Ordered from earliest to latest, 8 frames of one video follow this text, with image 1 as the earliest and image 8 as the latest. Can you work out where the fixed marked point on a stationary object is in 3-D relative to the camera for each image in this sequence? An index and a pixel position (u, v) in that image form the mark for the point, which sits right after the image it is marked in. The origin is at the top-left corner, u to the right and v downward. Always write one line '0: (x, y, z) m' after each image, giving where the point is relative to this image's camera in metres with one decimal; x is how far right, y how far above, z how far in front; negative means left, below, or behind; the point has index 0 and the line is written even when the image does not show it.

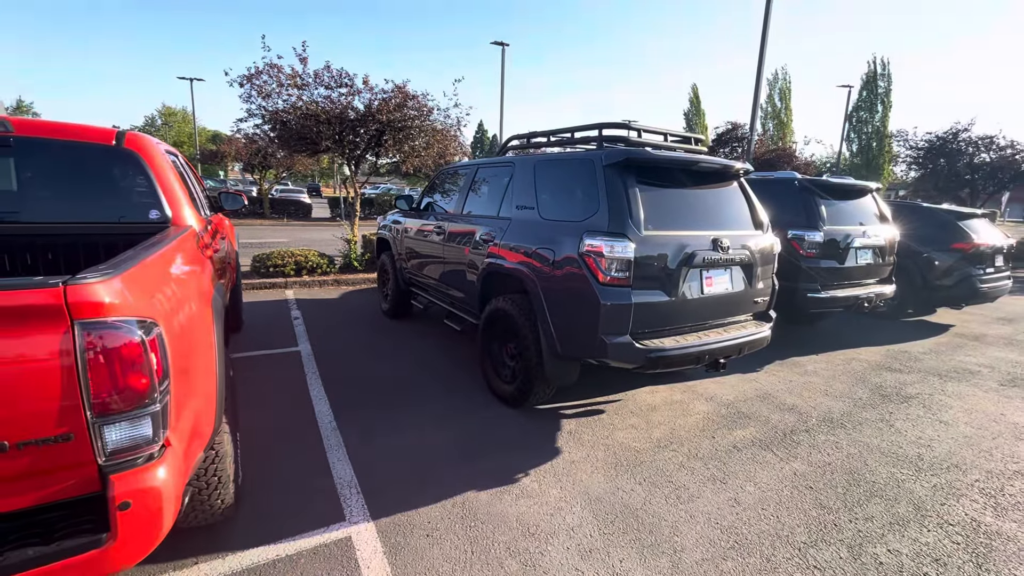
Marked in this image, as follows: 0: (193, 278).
0: (-1.4, 0.0, +2.2) m
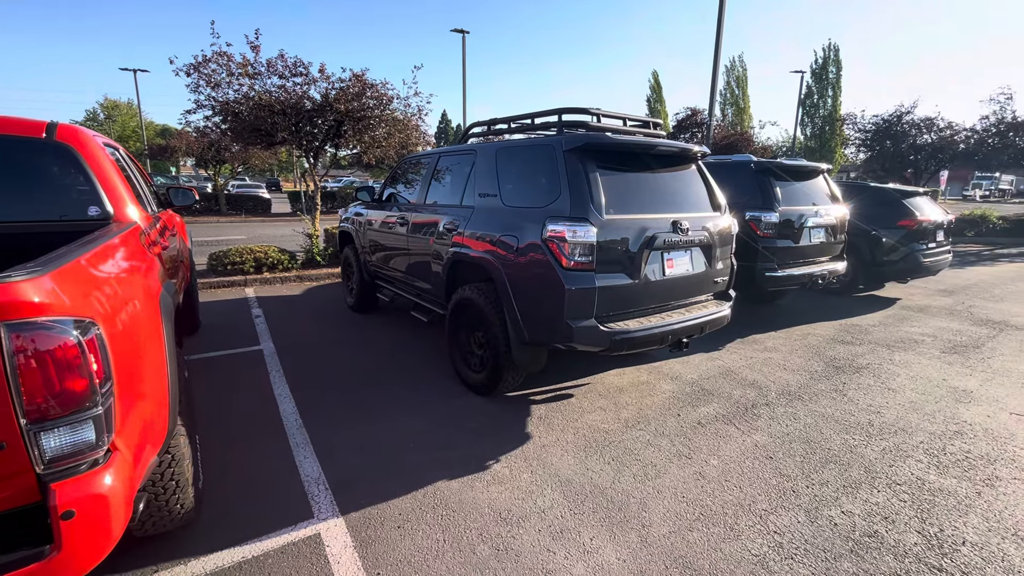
0: (-1.6, 0.0, +2.1) m
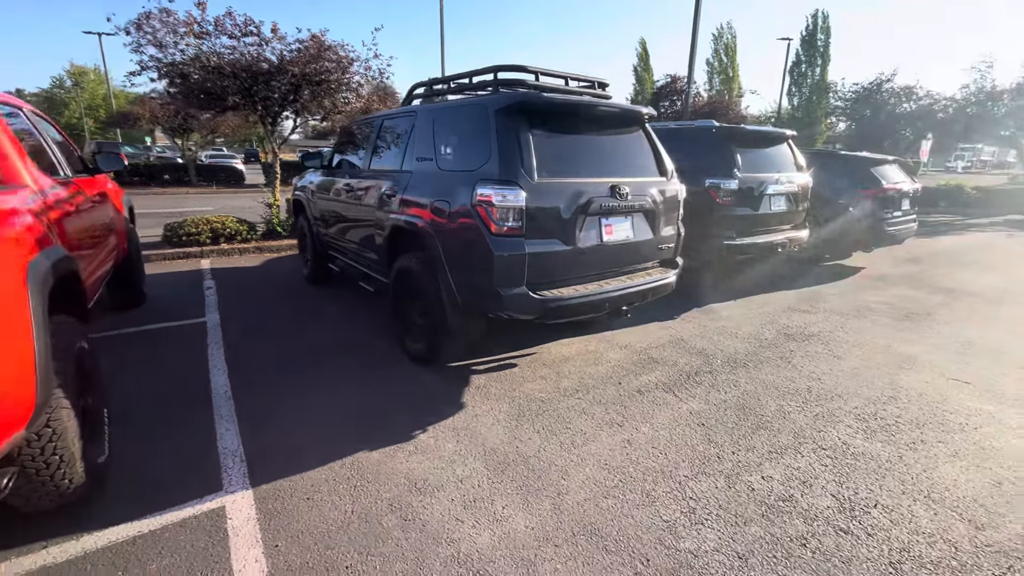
0: (-2.0, +0.2, +1.9) m
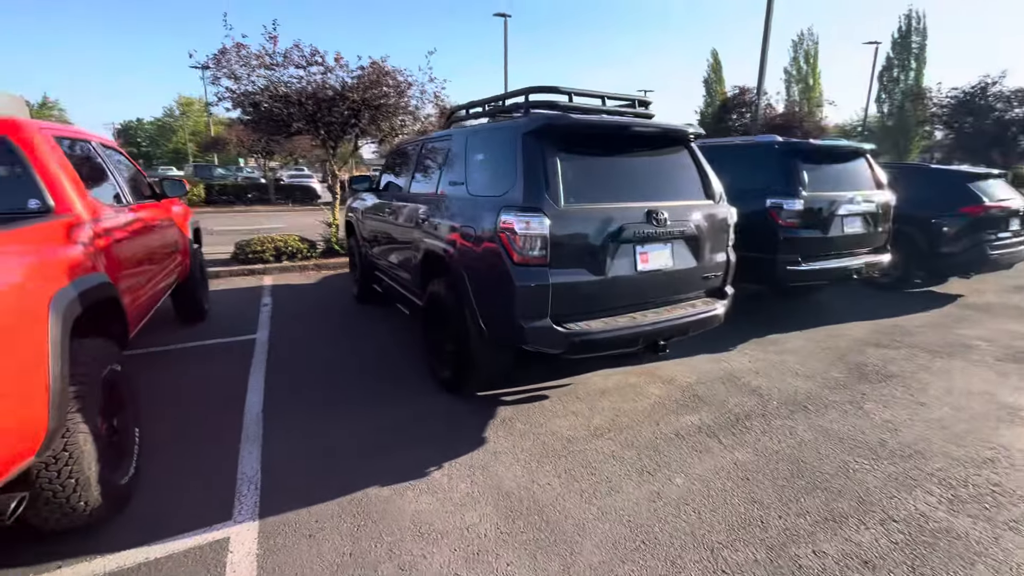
0: (-2.0, +0.1, +2.1) m
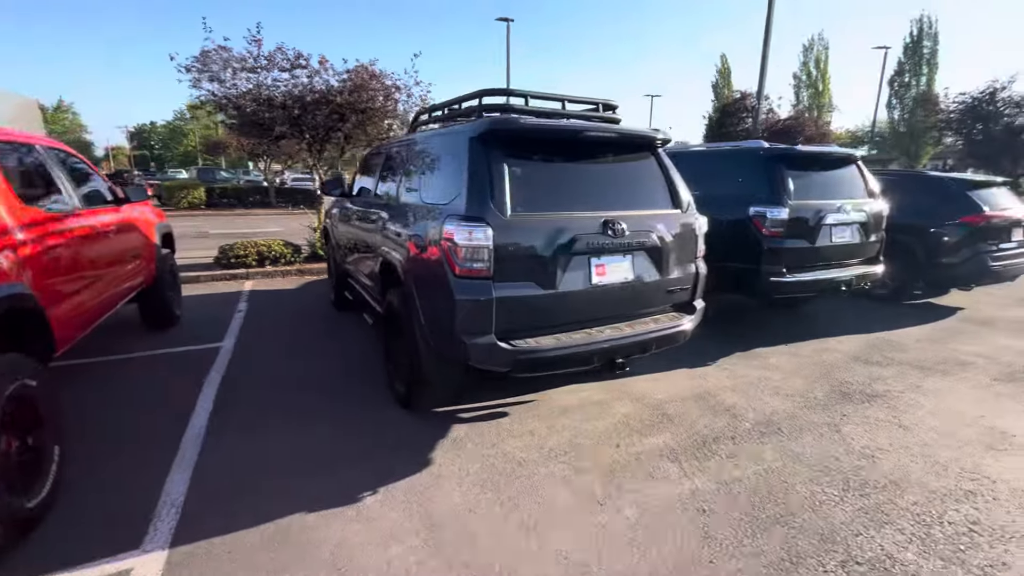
0: (-2.4, 0.0, +1.9) m
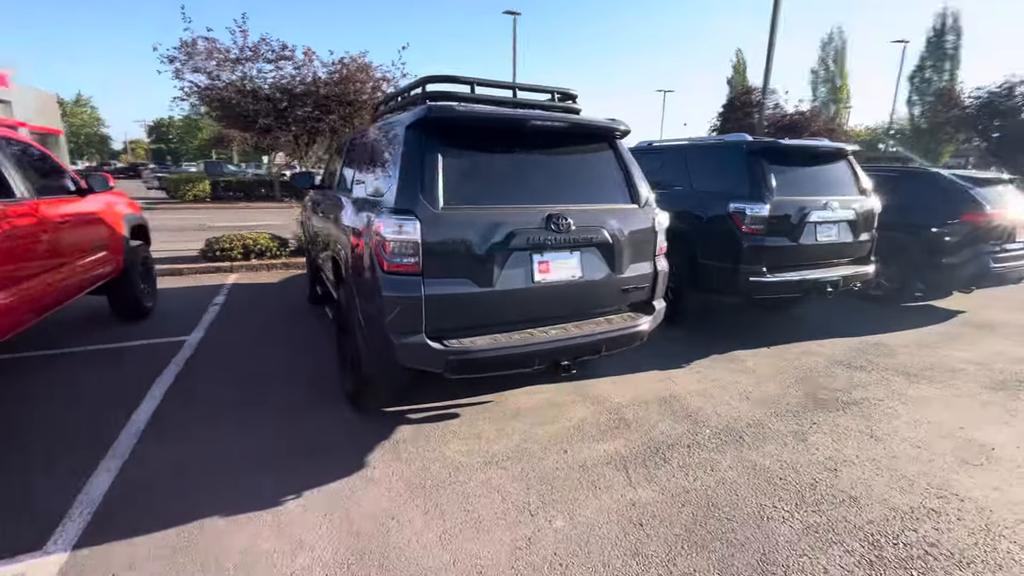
0: (-2.7, 0.0, +1.8) m
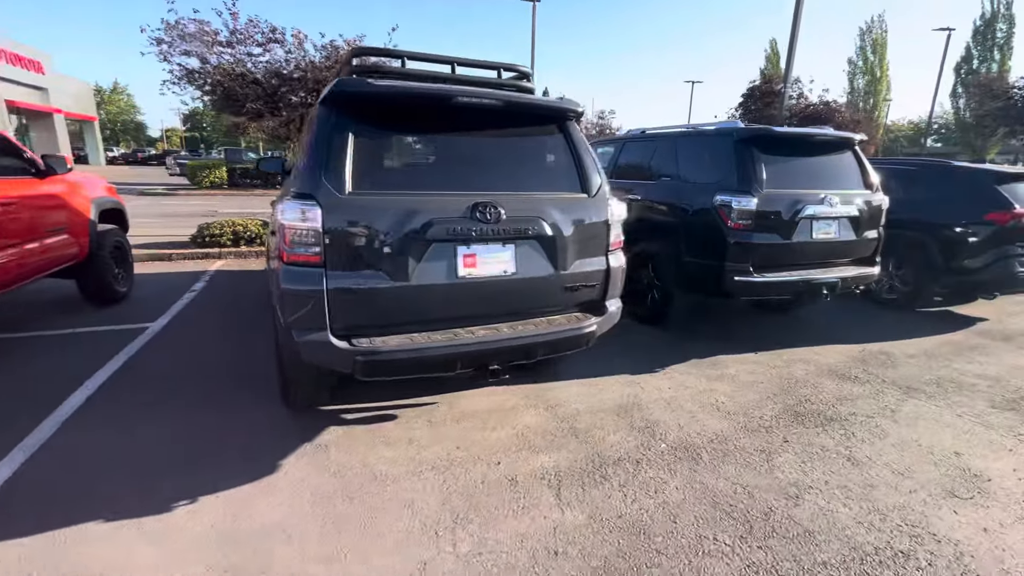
0: (-3.2, +0.1, +1.7) m
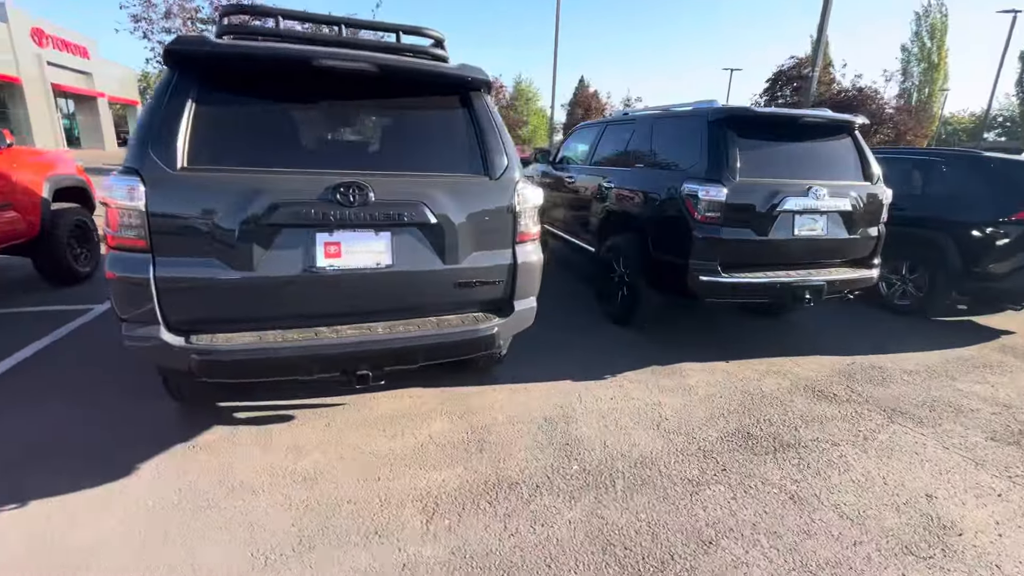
0: (-3.8, +0.2, +1.6) m
